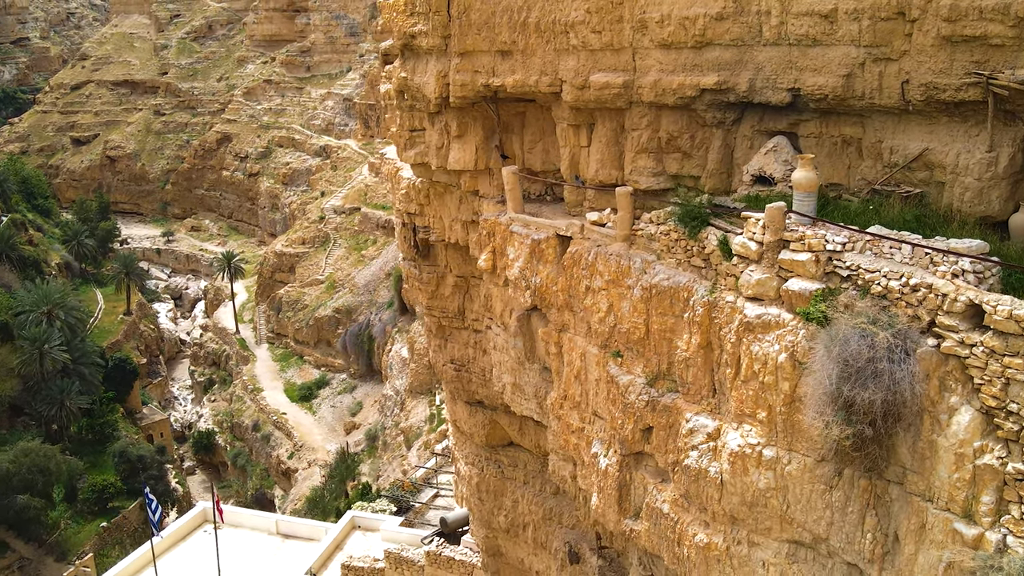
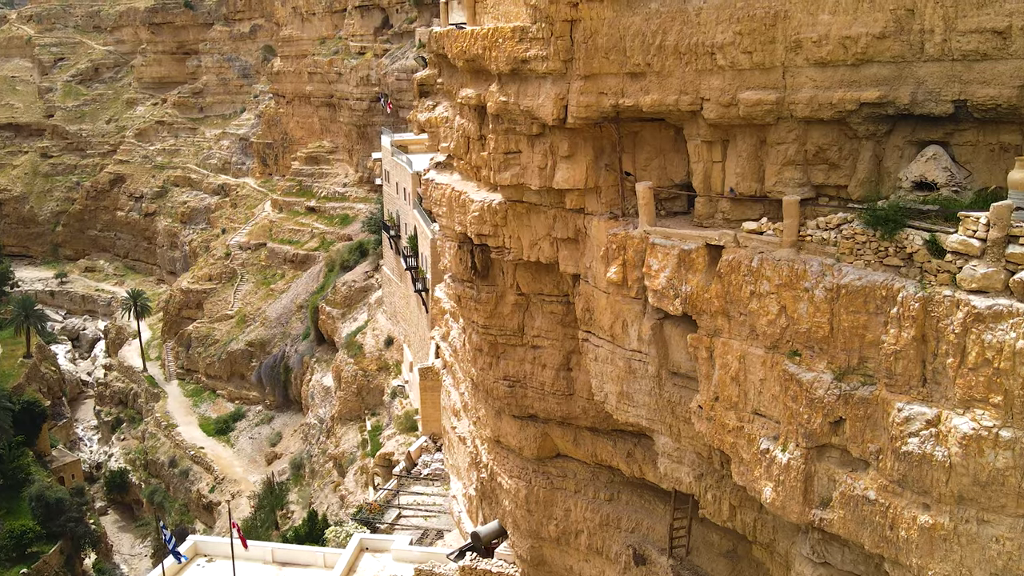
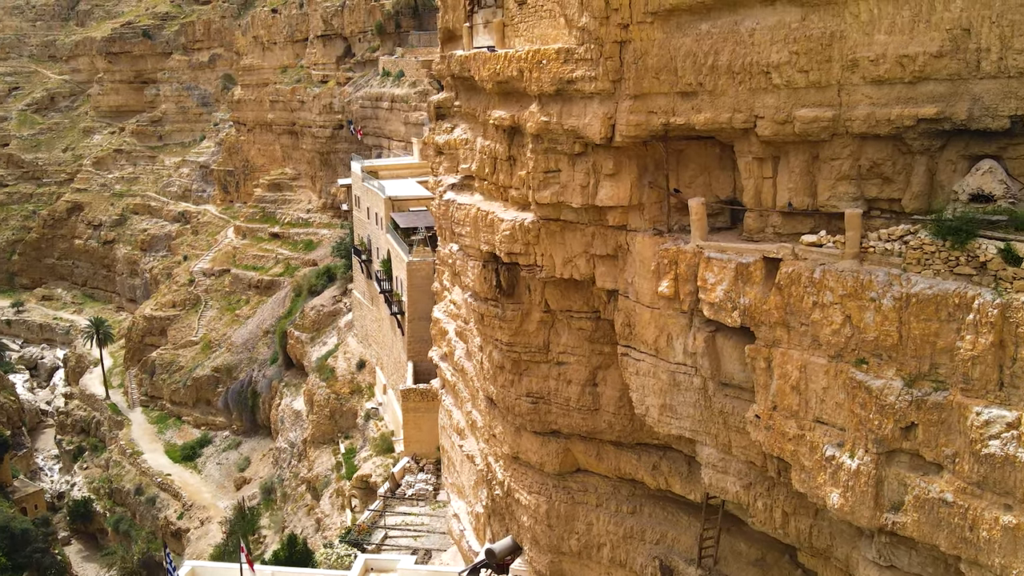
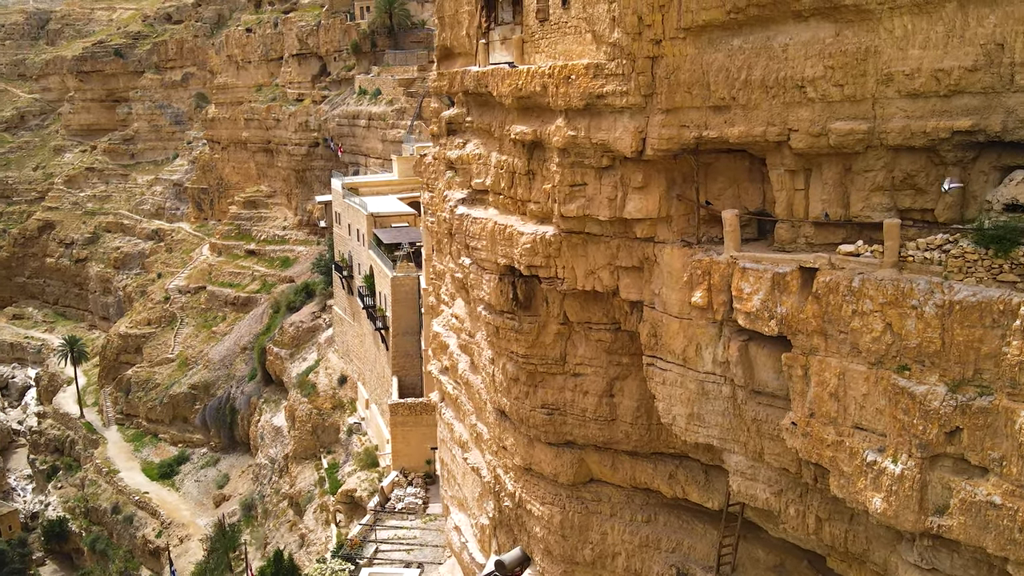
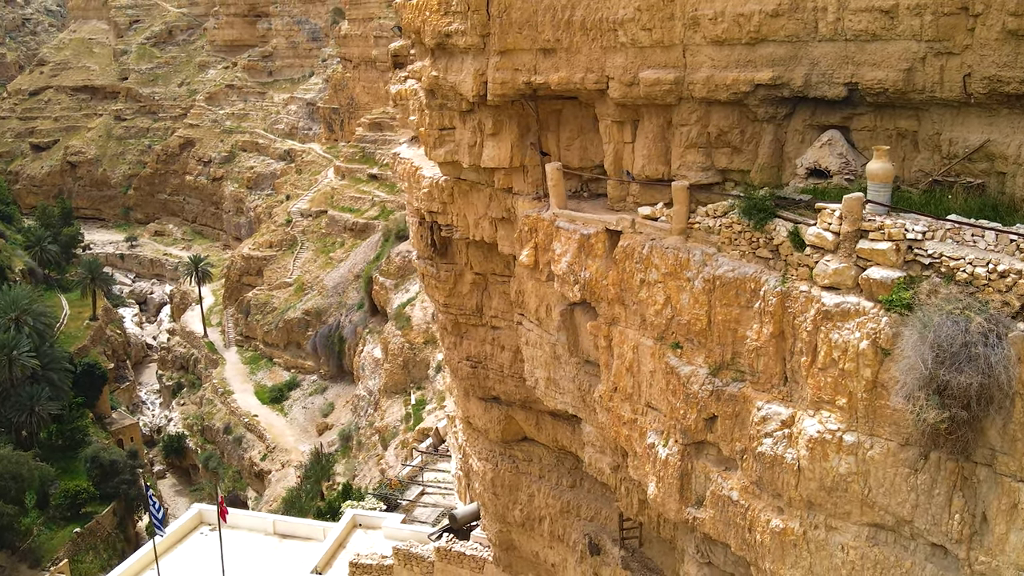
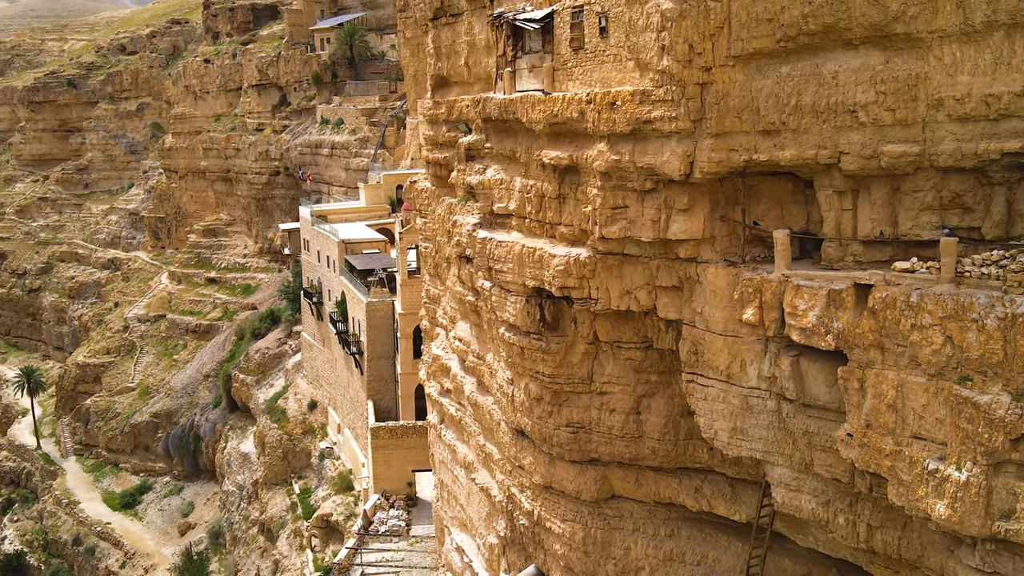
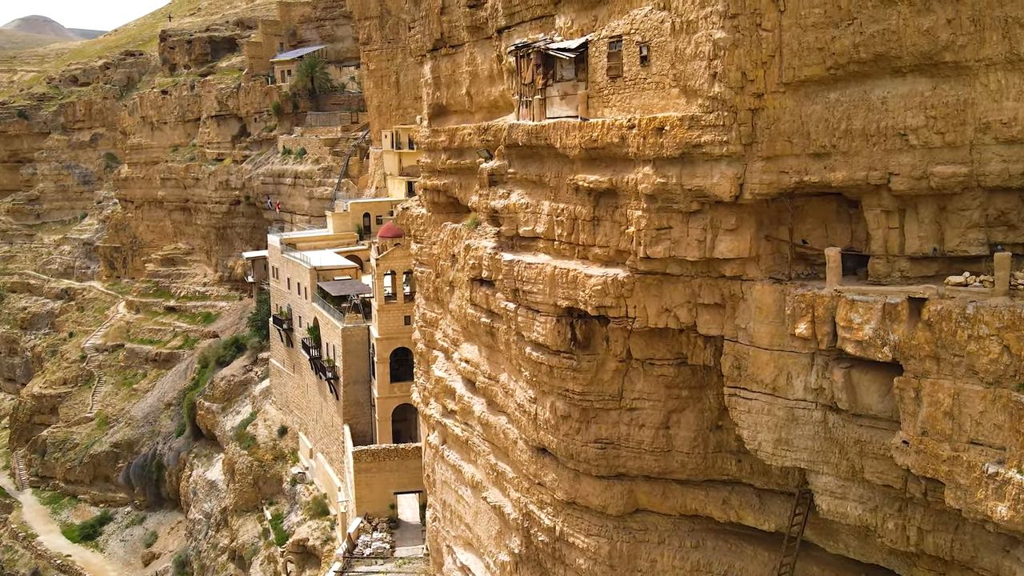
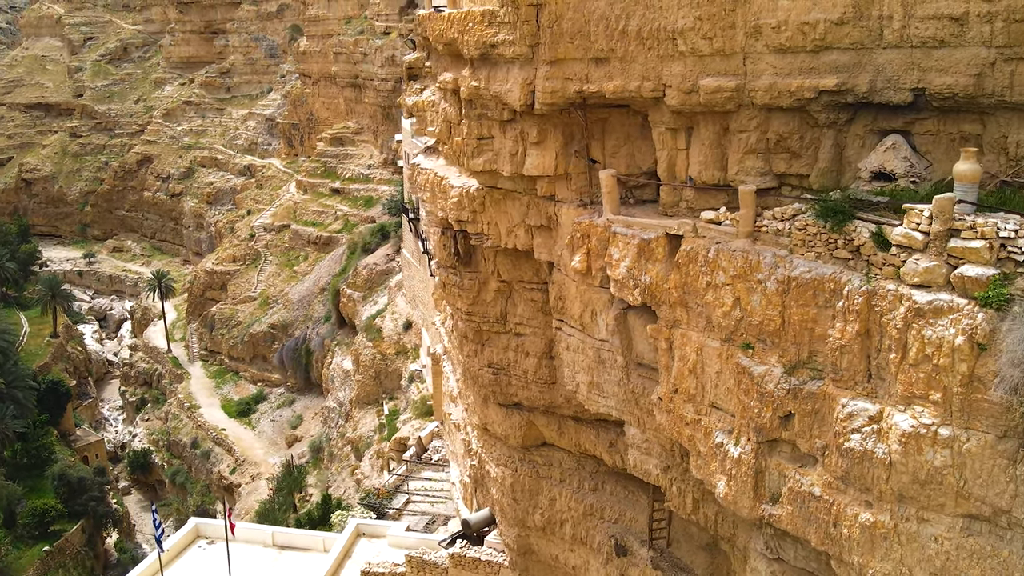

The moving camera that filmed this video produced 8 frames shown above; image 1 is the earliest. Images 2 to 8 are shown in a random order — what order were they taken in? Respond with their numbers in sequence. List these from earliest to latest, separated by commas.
5, 8, 2, 3, 4, 6, 7
